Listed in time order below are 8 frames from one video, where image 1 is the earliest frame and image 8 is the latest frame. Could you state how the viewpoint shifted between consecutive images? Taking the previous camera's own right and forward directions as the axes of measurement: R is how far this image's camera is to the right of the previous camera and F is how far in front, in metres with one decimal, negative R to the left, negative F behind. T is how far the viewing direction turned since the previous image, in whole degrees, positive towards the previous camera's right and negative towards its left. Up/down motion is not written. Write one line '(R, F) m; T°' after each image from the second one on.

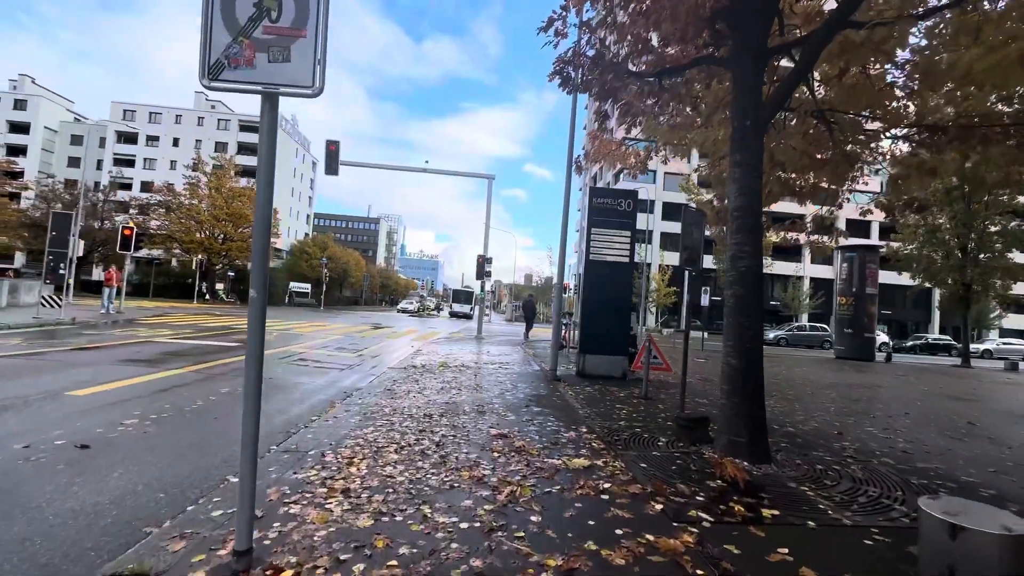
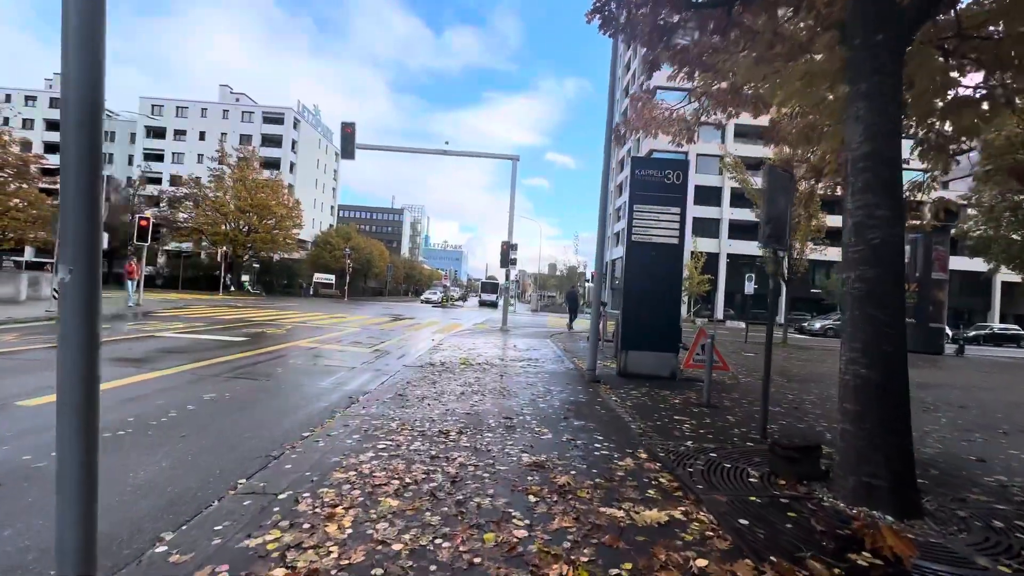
(-0.1, +1.5) m; -3°
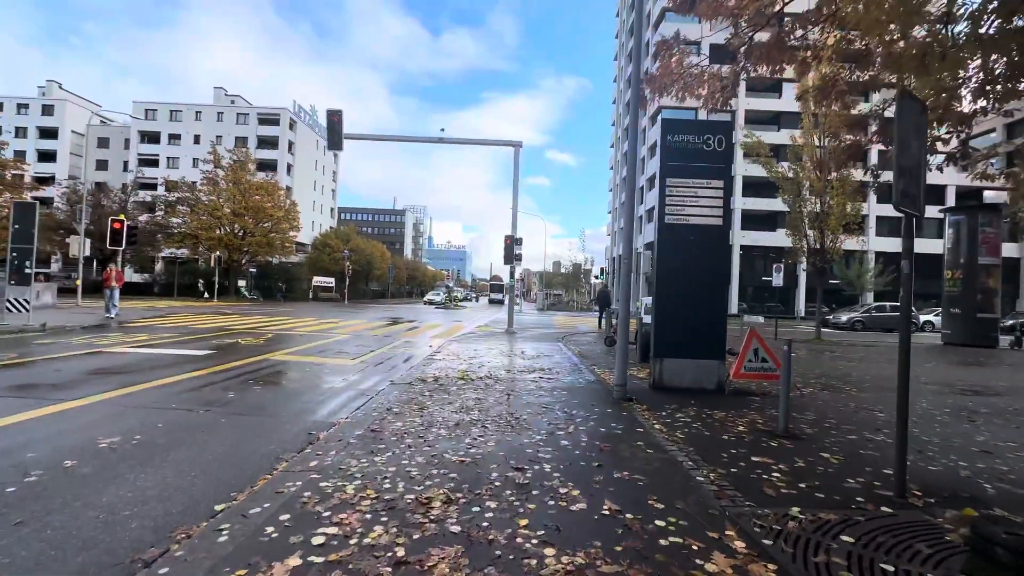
(0.0, +2.0) m; -1°
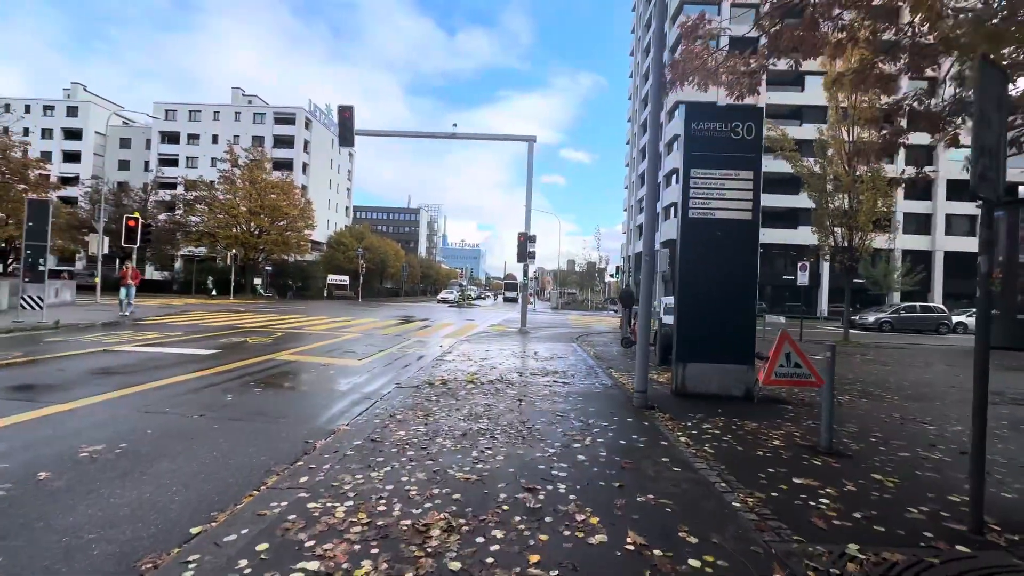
(0.0, +0.5) m; -2°
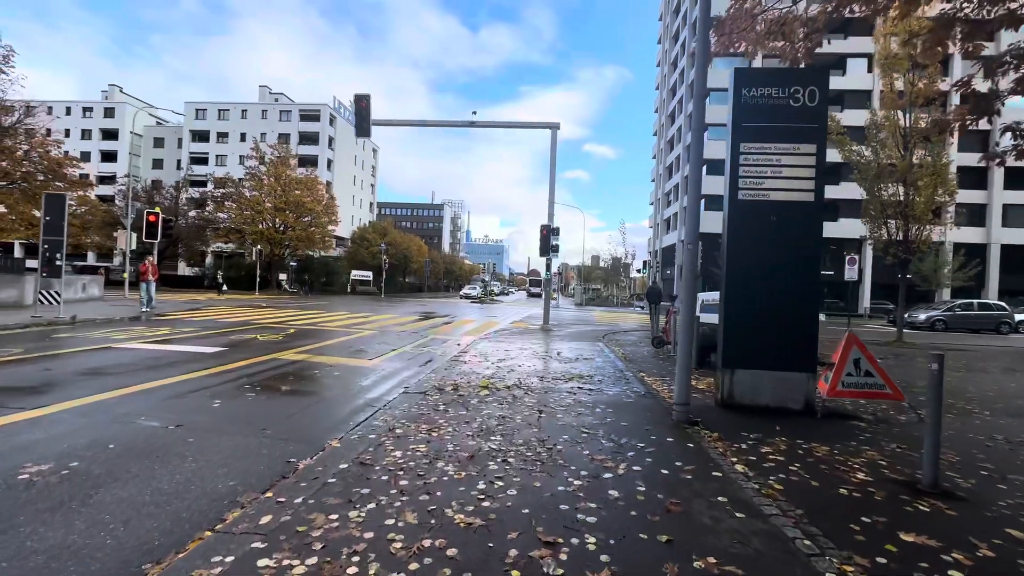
(+0.1, +1.0) m; -3°
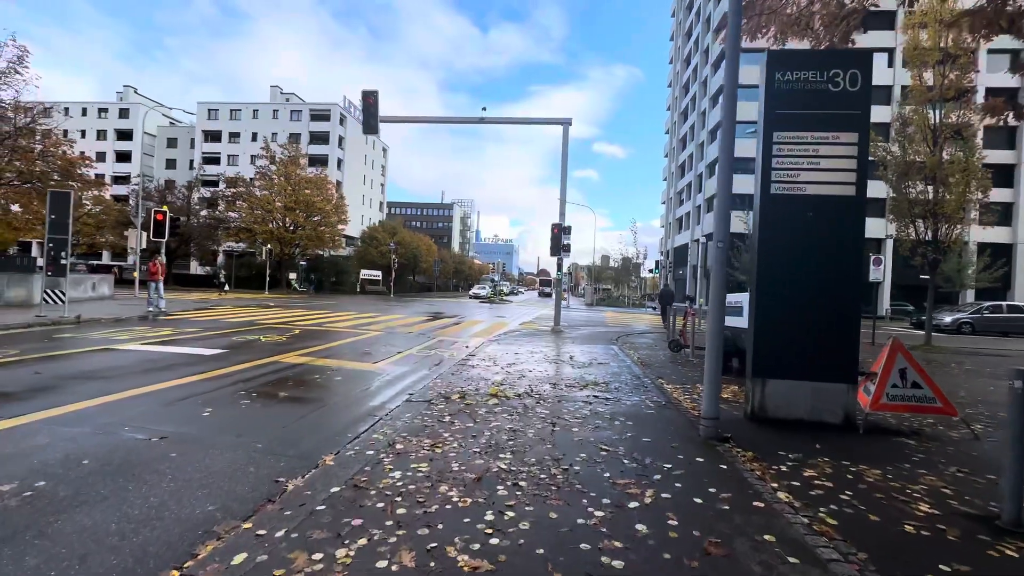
(0.0, +0.5) m; -1°
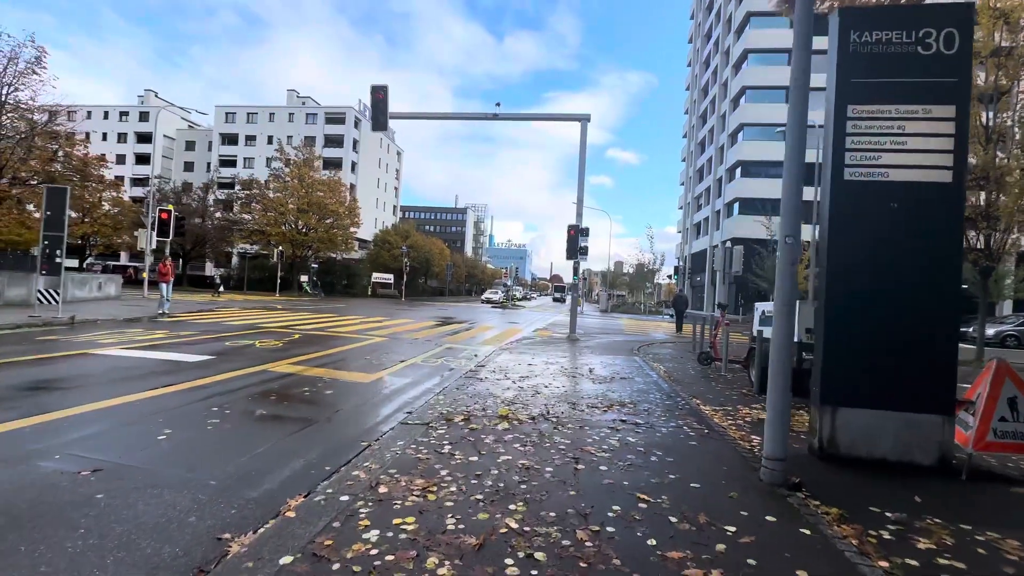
(0.0, +1.0) m; -2°
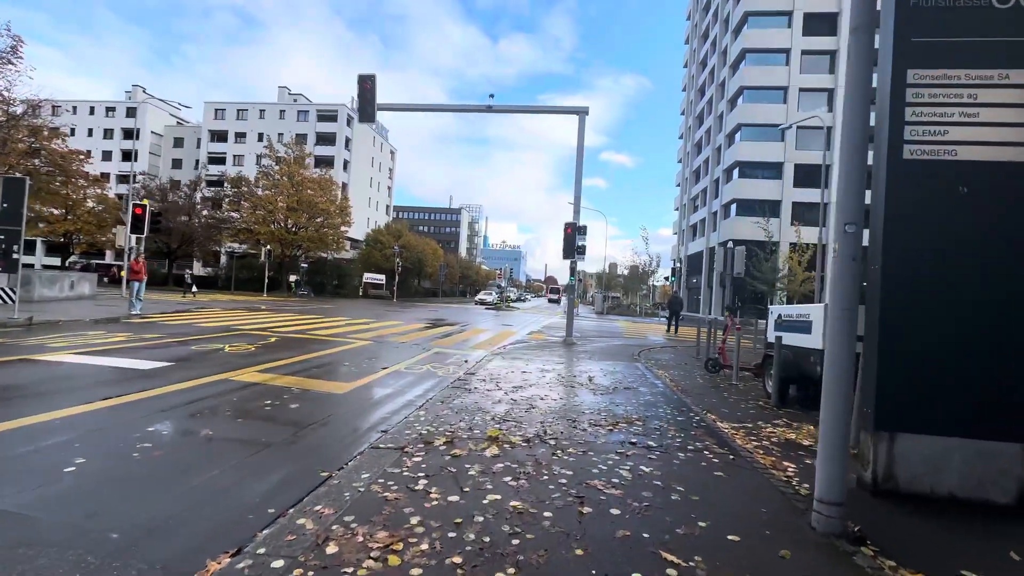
(0.0, +0.9) m; +1°
